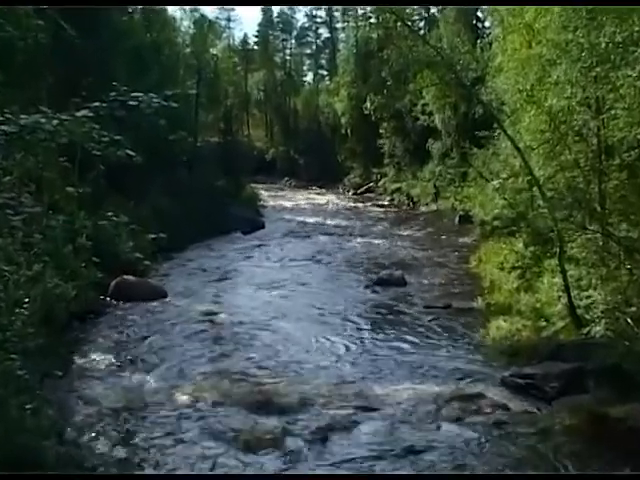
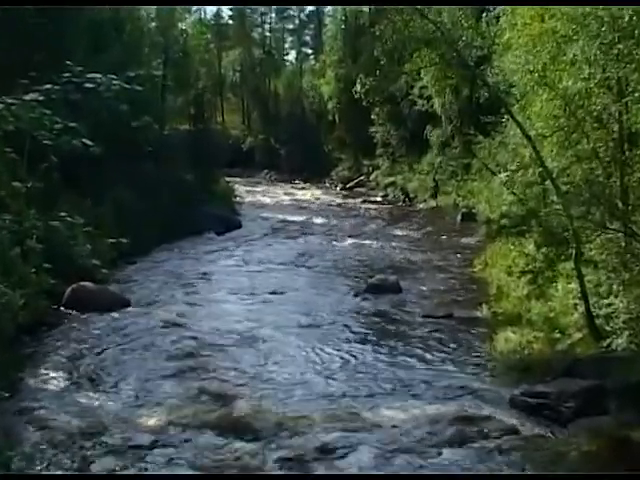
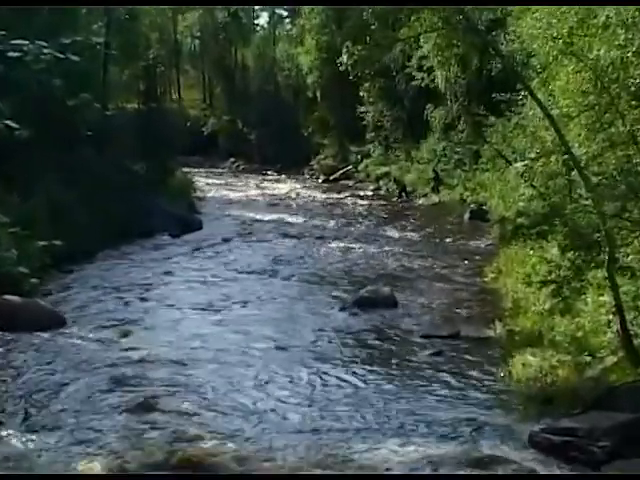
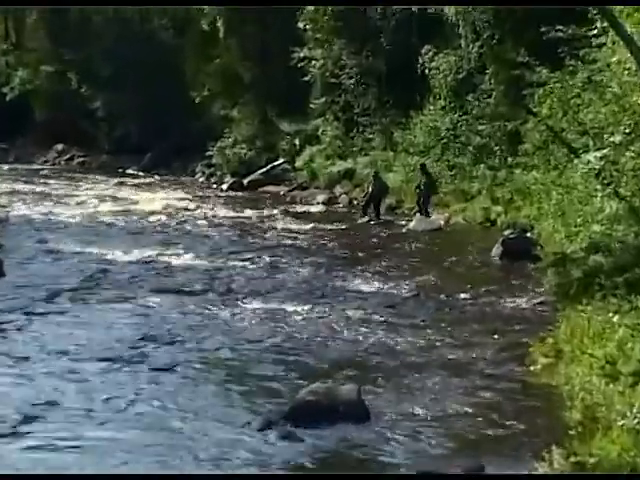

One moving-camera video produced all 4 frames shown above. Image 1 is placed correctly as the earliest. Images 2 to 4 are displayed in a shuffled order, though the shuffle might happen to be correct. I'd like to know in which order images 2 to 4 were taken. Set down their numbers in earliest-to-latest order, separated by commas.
2, 3, 4
